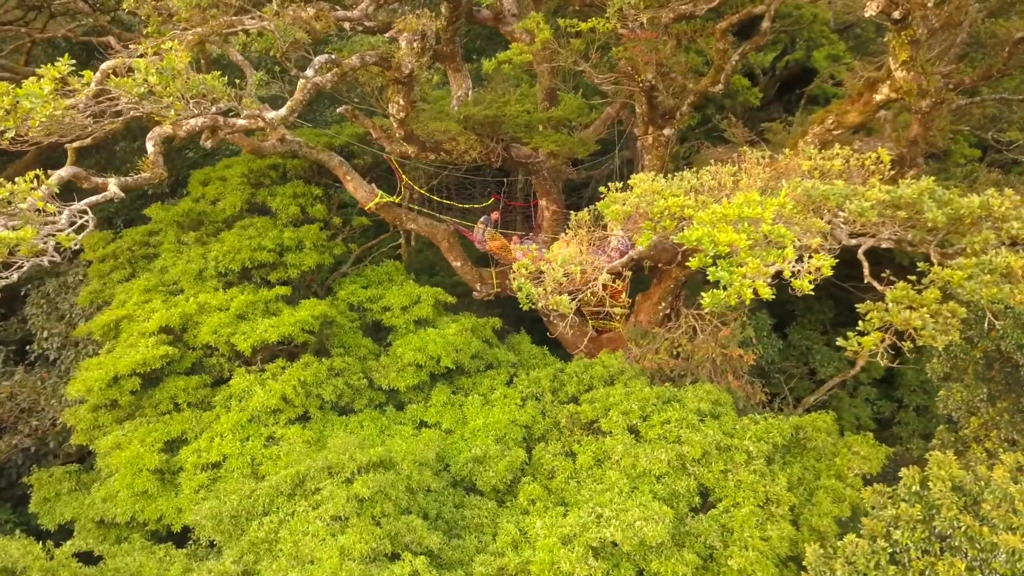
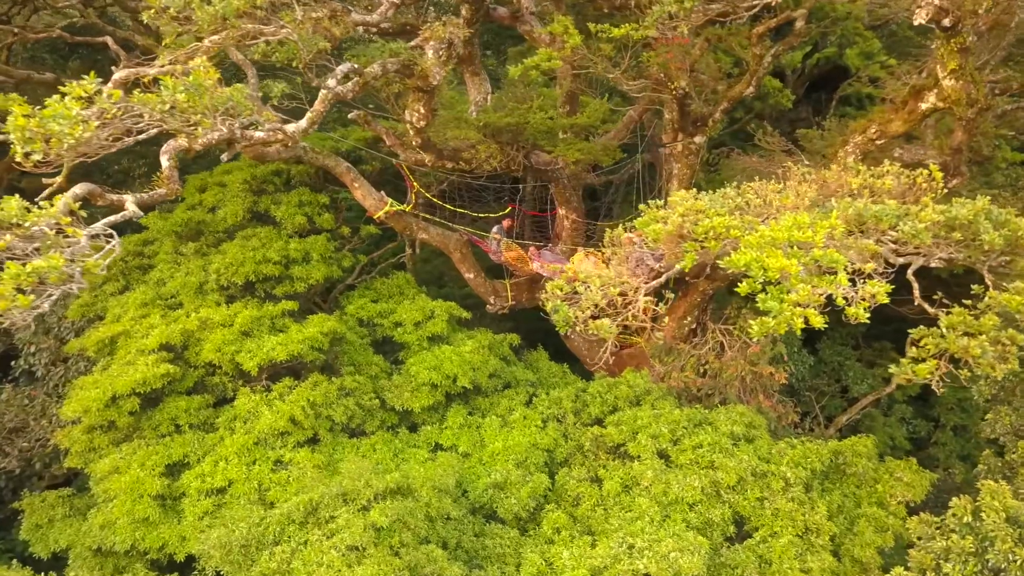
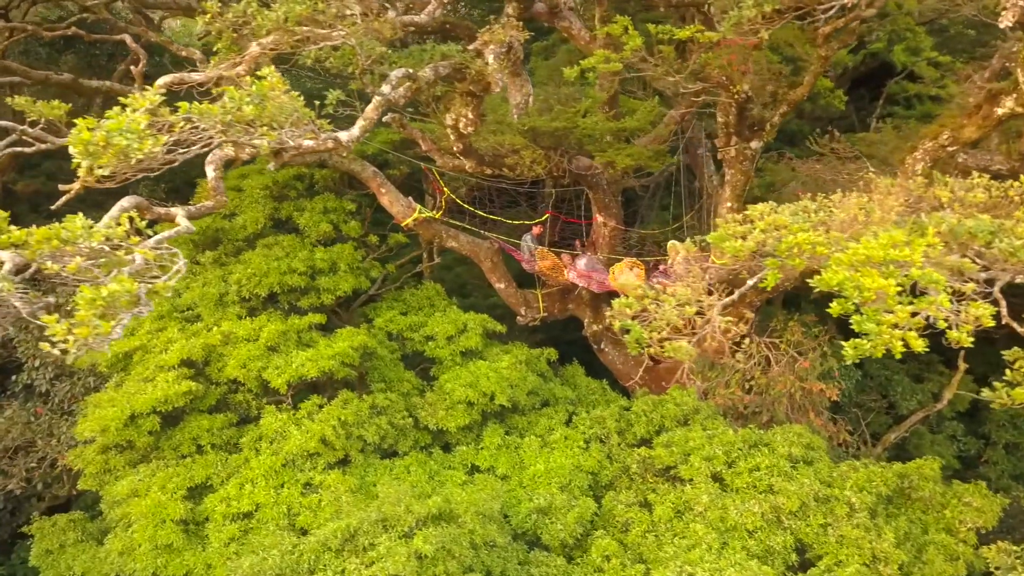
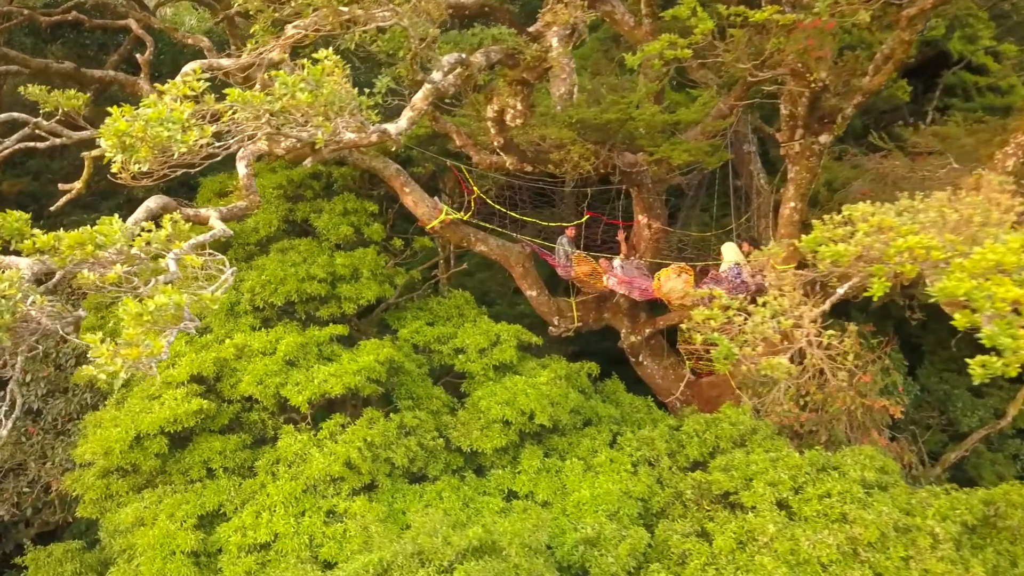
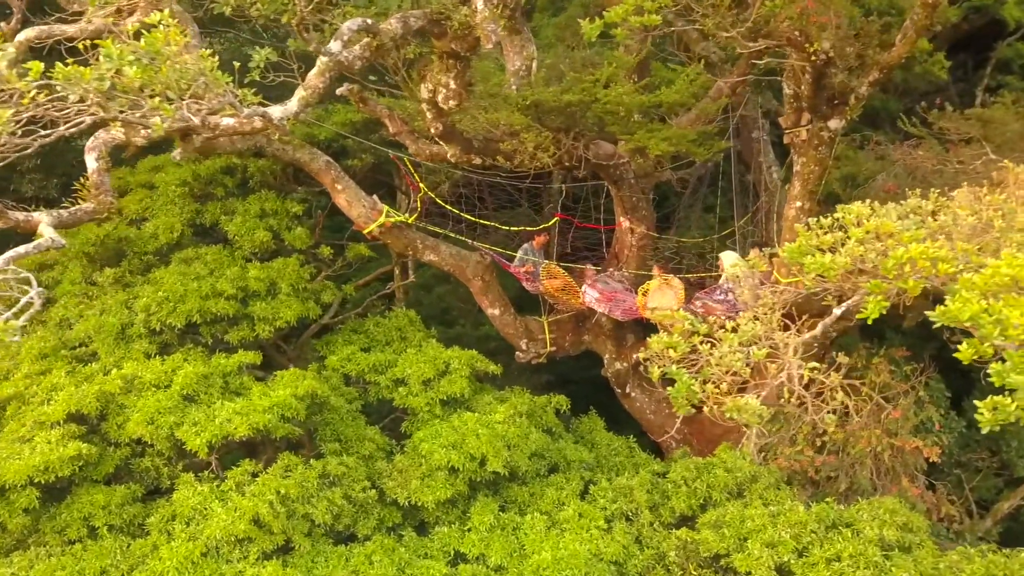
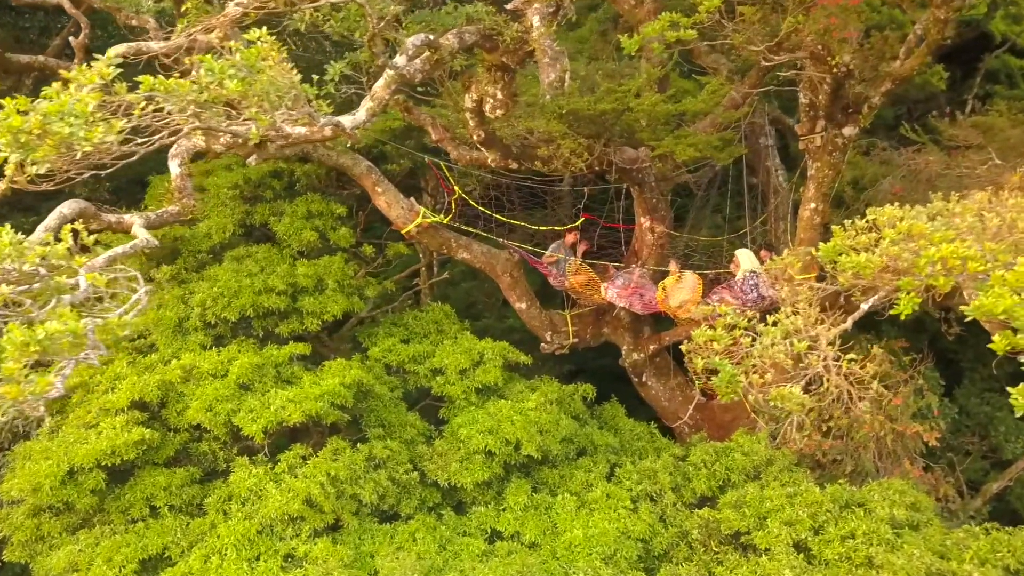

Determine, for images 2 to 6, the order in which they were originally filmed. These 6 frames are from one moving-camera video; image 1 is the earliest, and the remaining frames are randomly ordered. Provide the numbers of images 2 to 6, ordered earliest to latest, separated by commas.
2, 3, 4, 6, 5
